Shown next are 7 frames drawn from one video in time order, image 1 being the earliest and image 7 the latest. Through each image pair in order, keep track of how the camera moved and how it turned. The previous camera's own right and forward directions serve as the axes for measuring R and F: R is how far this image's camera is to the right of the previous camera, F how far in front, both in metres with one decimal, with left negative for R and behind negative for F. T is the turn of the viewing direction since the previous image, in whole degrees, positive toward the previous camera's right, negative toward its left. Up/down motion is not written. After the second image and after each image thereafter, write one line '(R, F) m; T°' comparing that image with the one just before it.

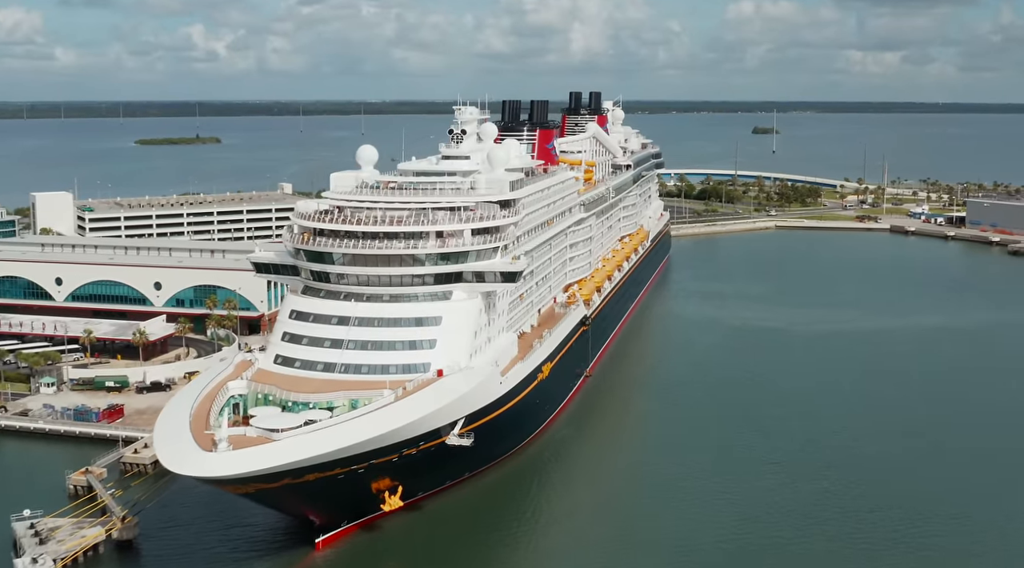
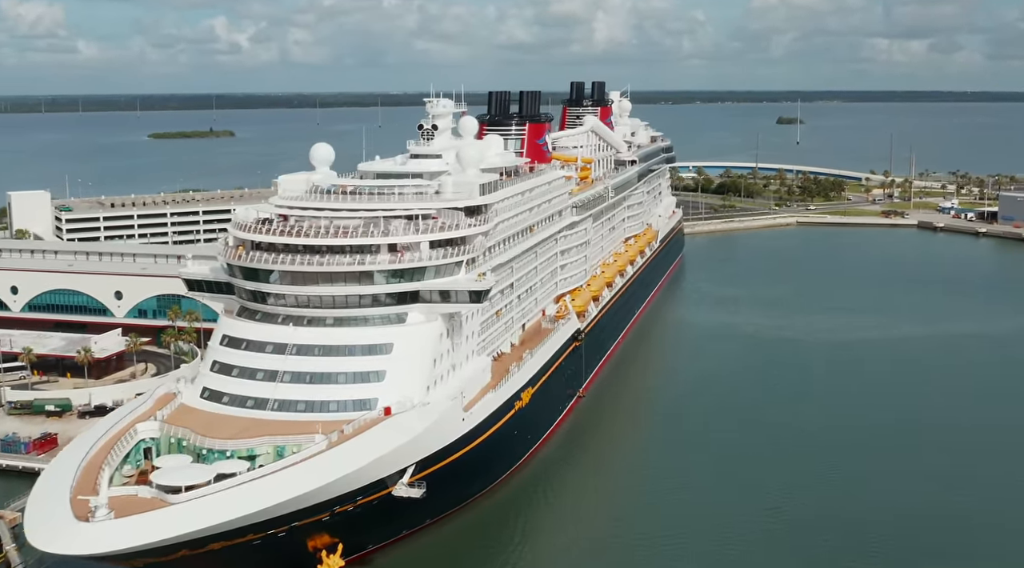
(+1.2, +3.2) m; -1°
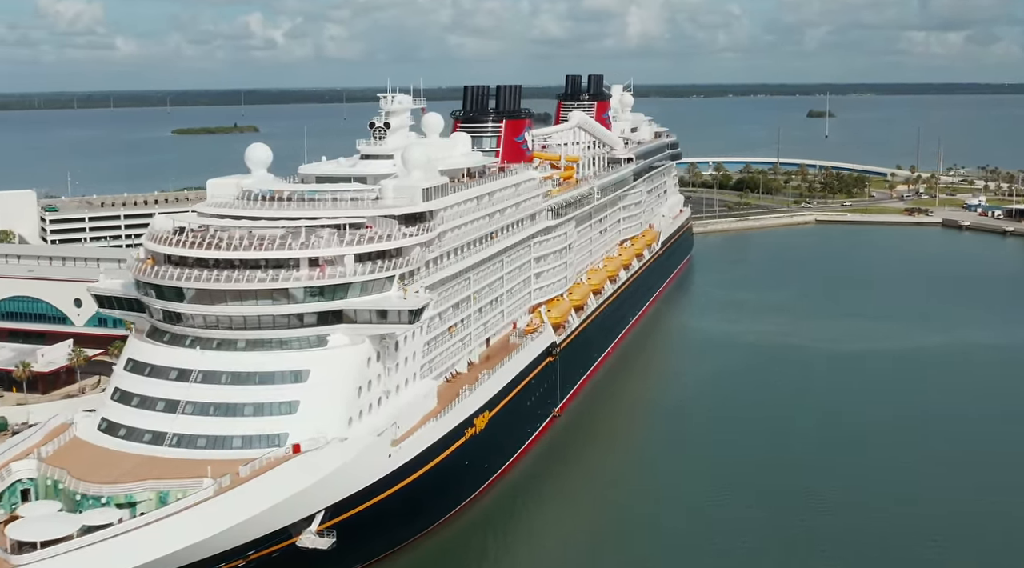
(+1.7, +2.2) m; -2°
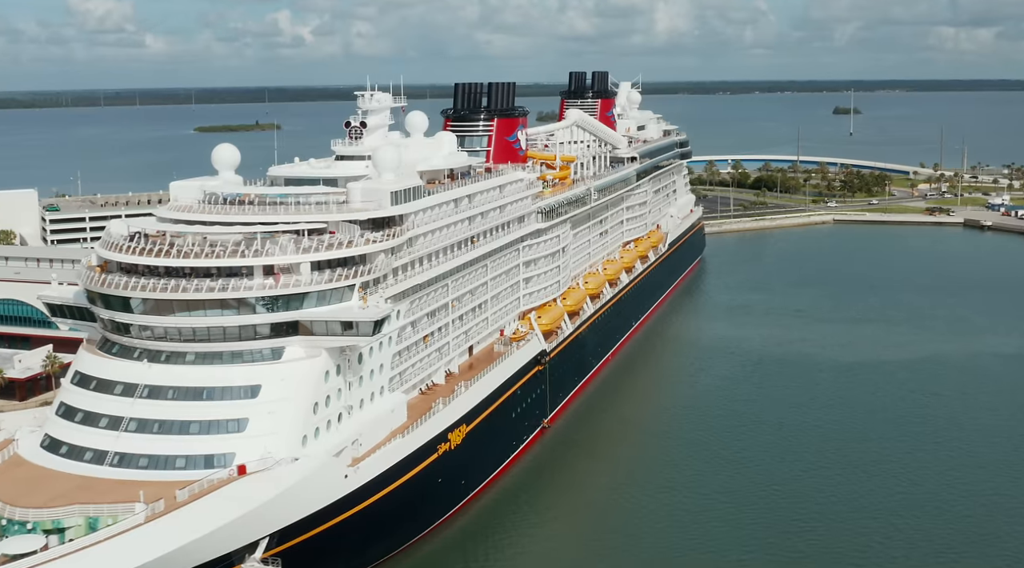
(+1.0, +1.1) m; -1°
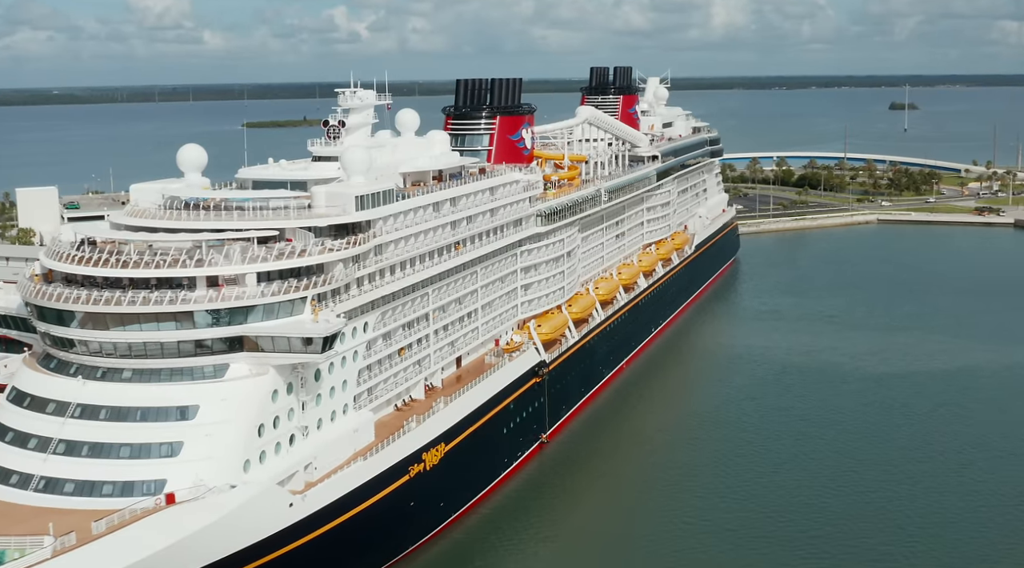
(+1.4, +1.5) m; -3°
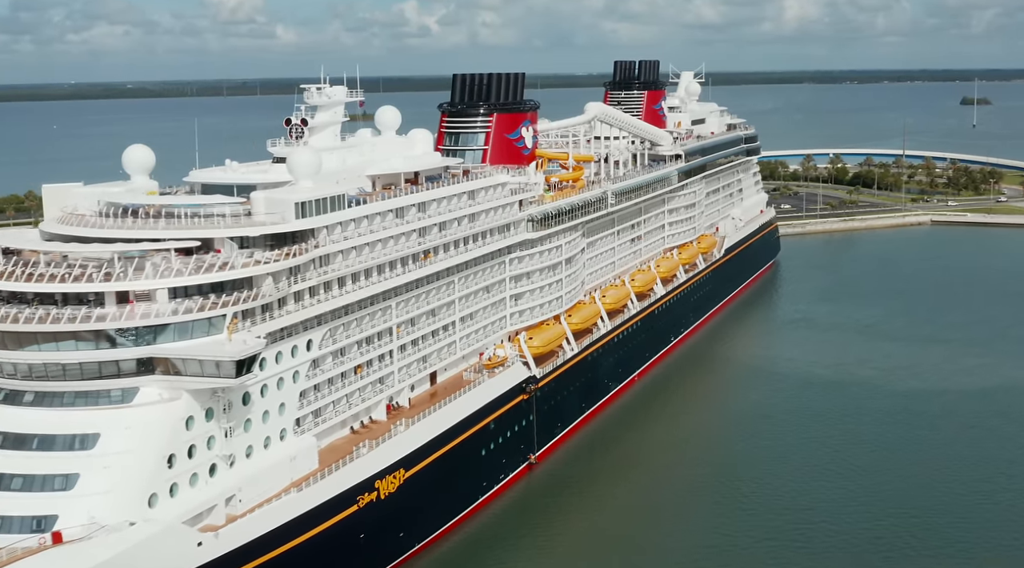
(+1.8, +1.7) m; -4°
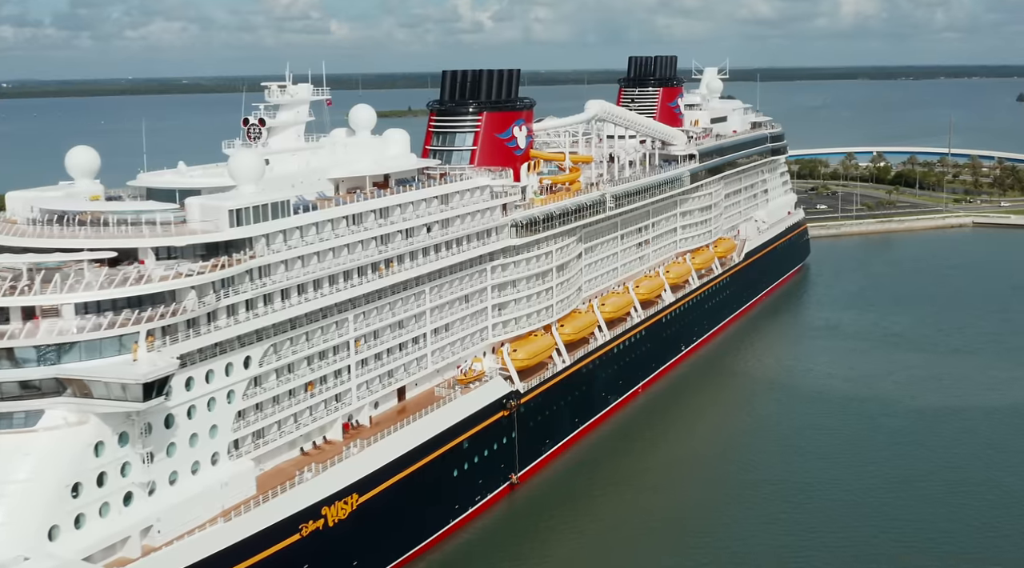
(+1.5, +1.4) m; -3°
